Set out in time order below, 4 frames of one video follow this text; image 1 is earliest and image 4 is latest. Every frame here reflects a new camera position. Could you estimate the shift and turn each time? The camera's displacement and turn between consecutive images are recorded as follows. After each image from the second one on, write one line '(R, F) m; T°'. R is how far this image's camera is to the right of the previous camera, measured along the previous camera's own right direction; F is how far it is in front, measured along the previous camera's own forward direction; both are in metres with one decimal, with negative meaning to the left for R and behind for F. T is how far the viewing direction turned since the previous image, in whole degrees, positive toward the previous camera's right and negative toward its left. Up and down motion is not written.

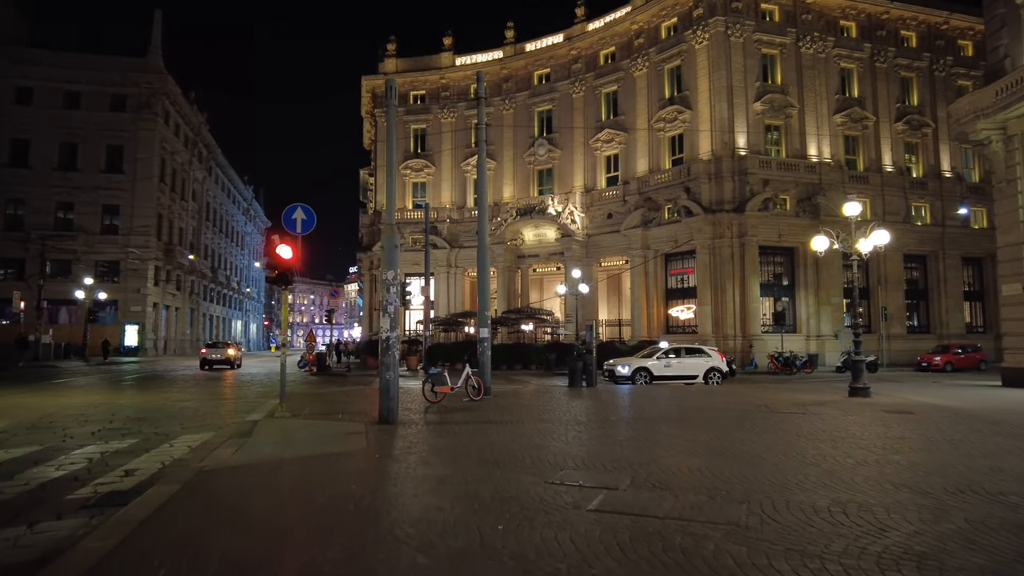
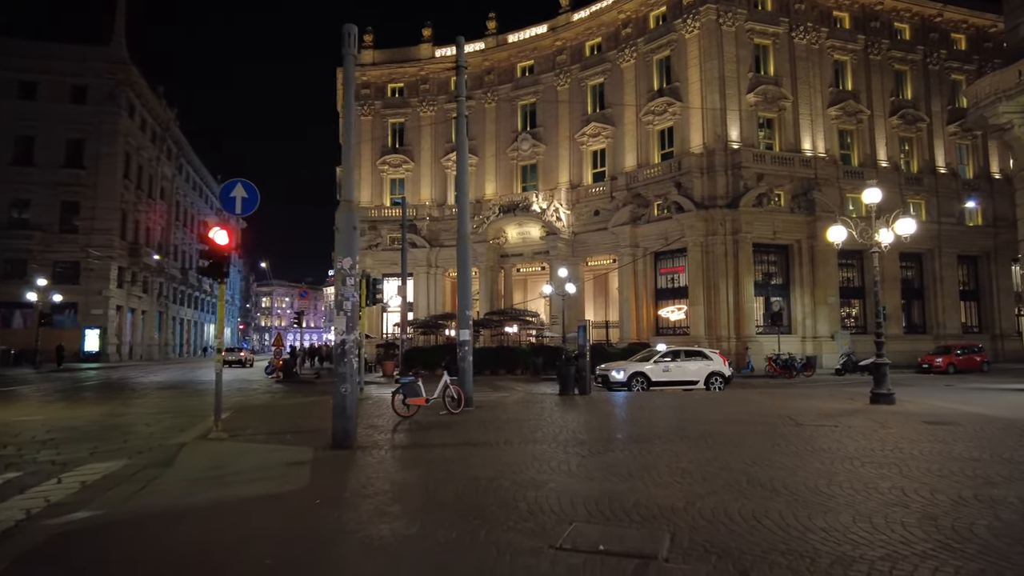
(-0.1, +2.1) m; +2°
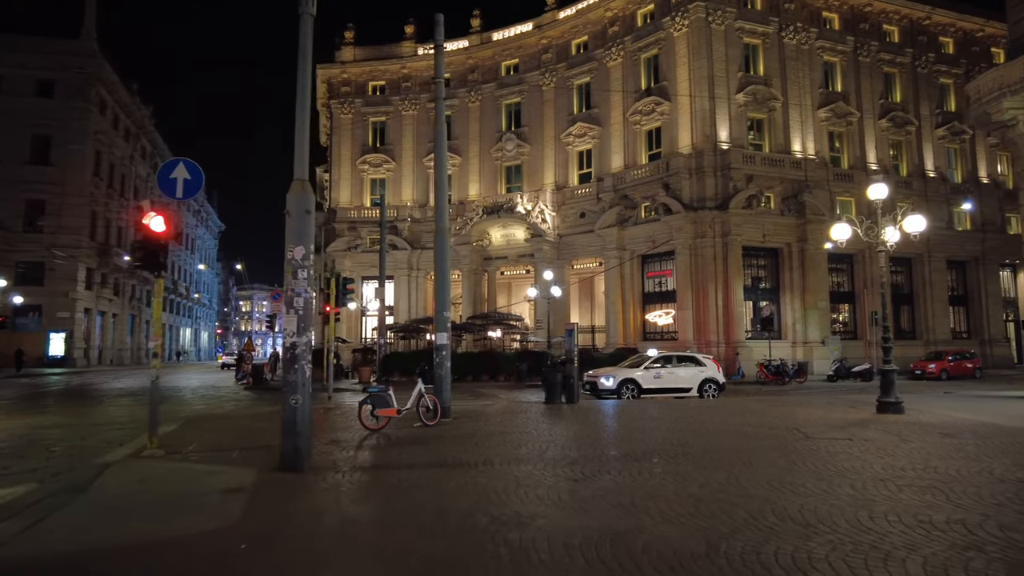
(0.0, +1.3) m; +1°
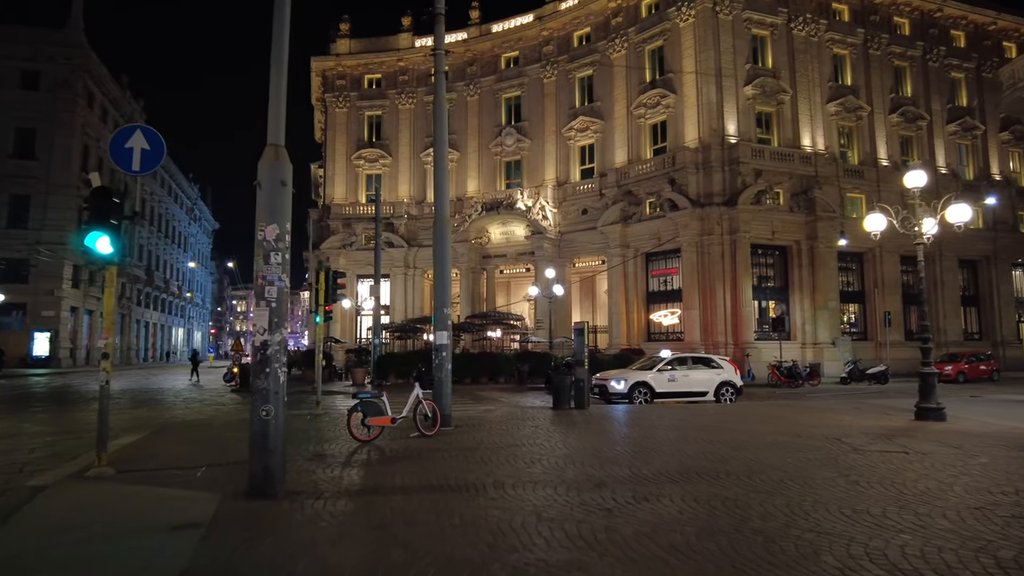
(-0.2, +1.3) m; 0°
